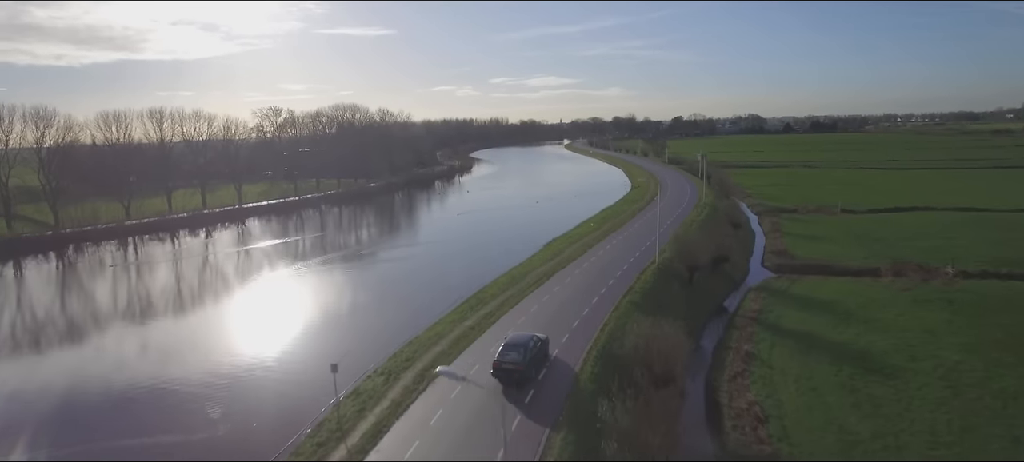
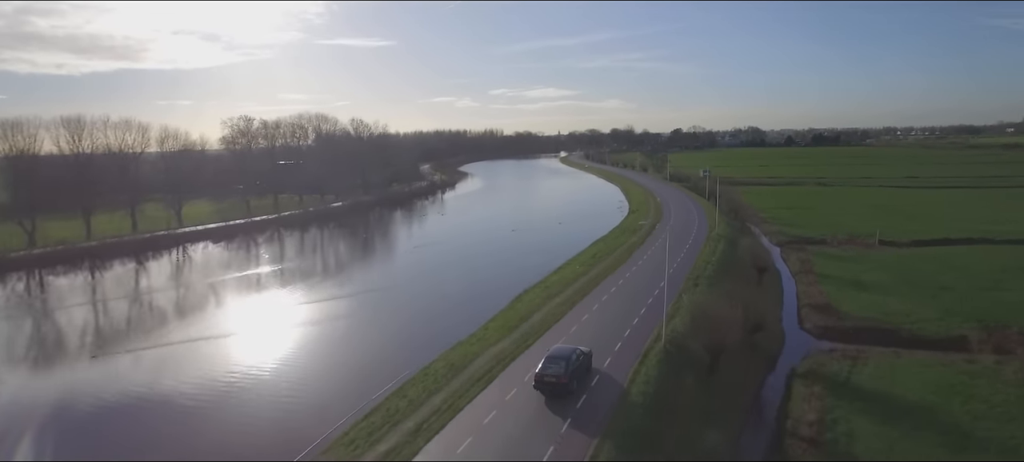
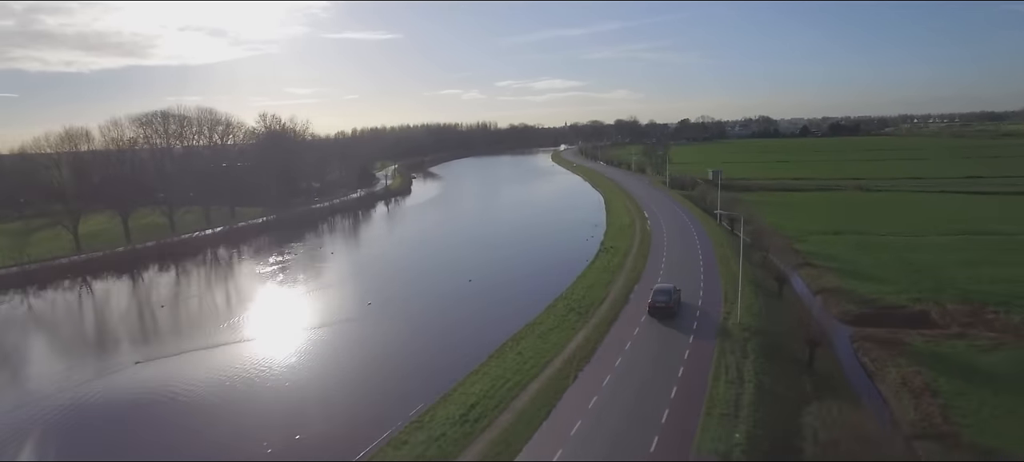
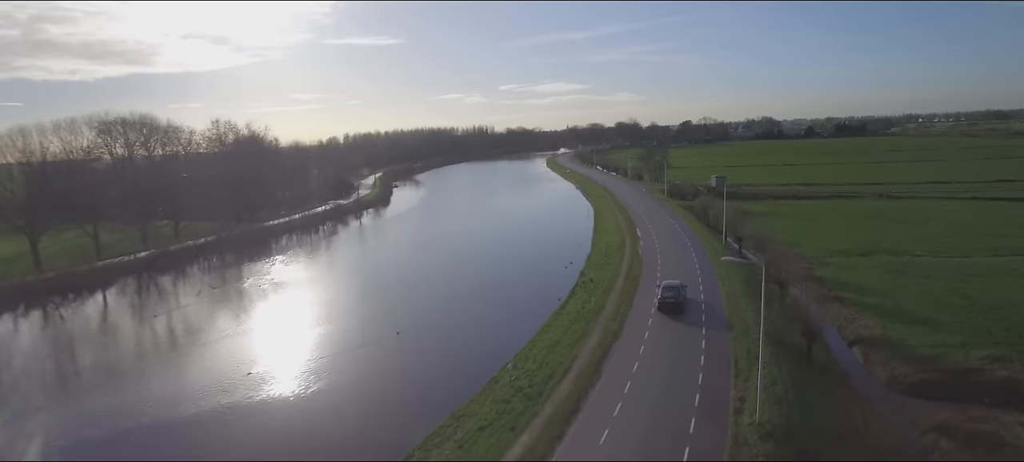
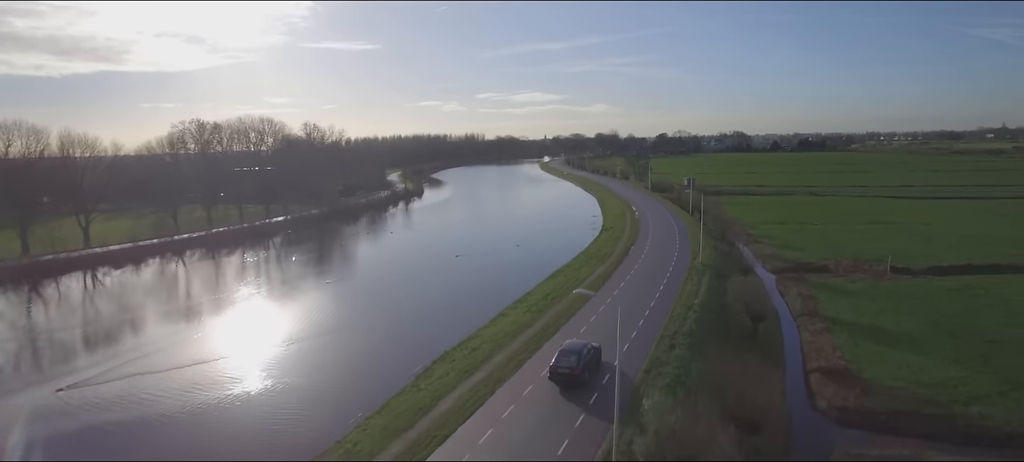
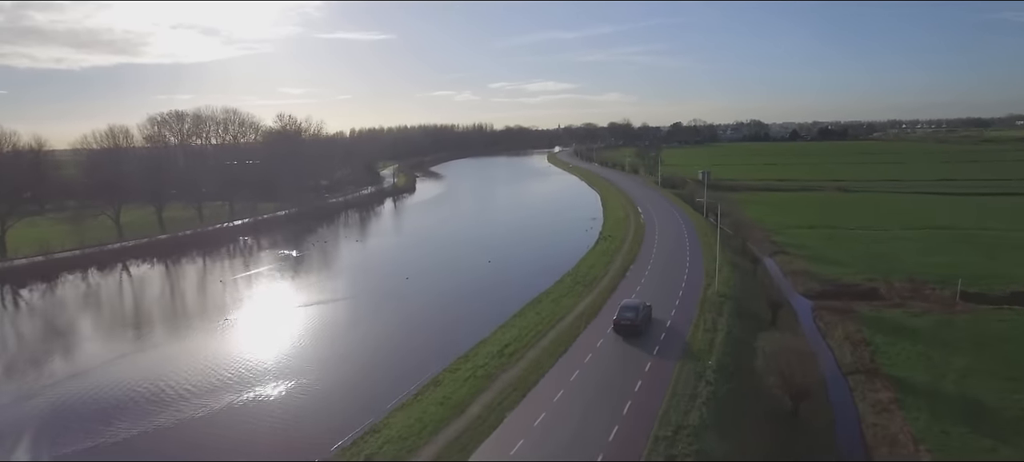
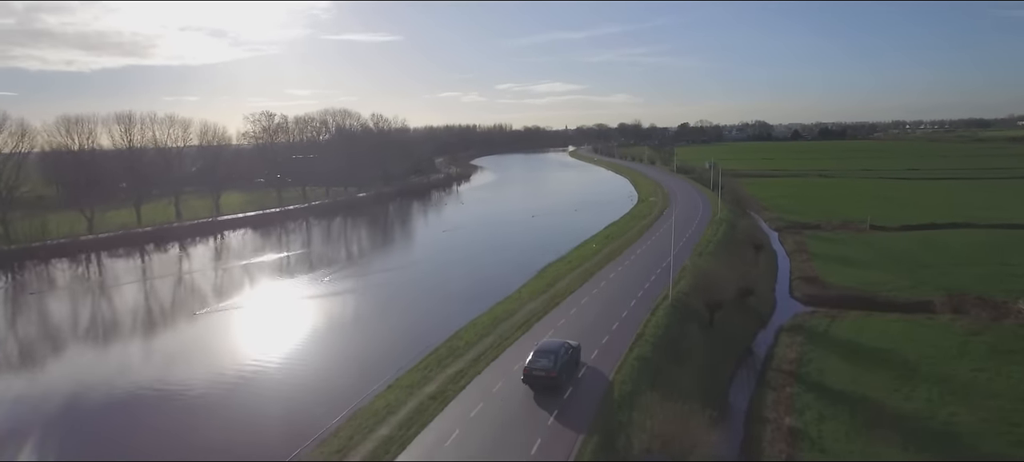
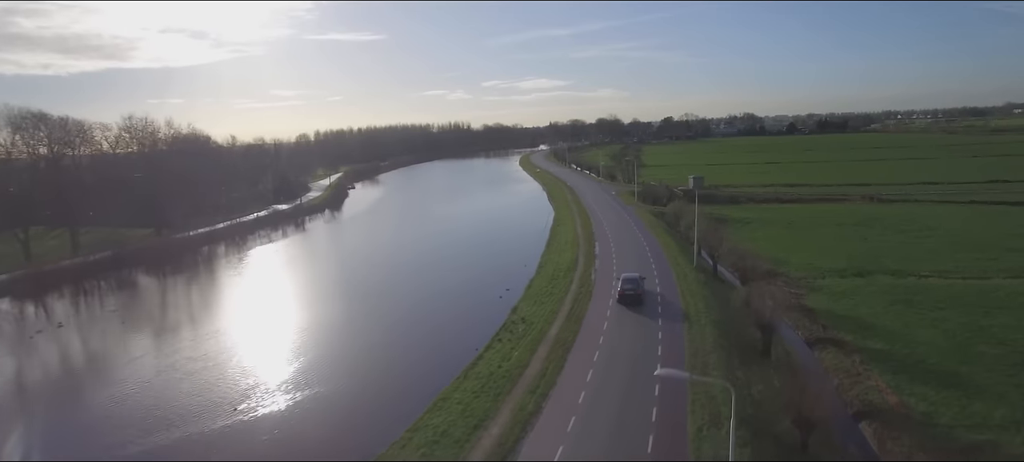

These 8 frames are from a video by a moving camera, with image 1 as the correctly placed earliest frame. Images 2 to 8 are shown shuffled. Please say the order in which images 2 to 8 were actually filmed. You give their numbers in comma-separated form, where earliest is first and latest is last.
7, 2, 5, 6, 3, 4, 8
